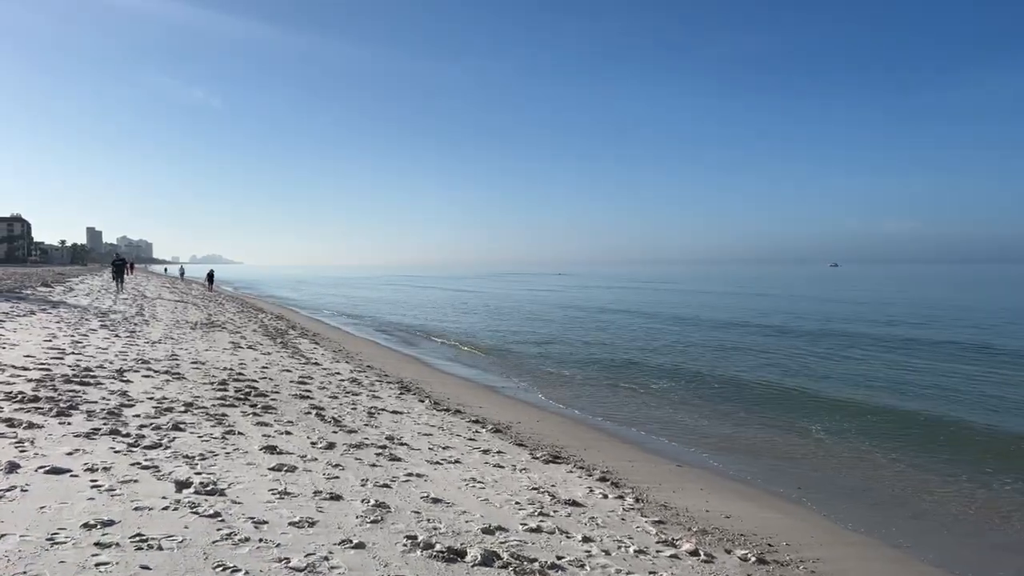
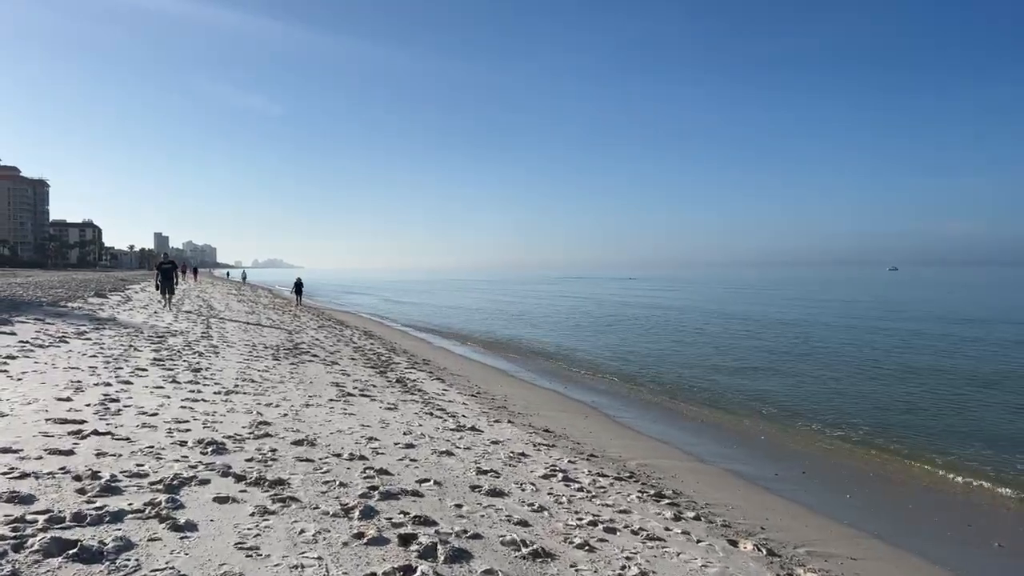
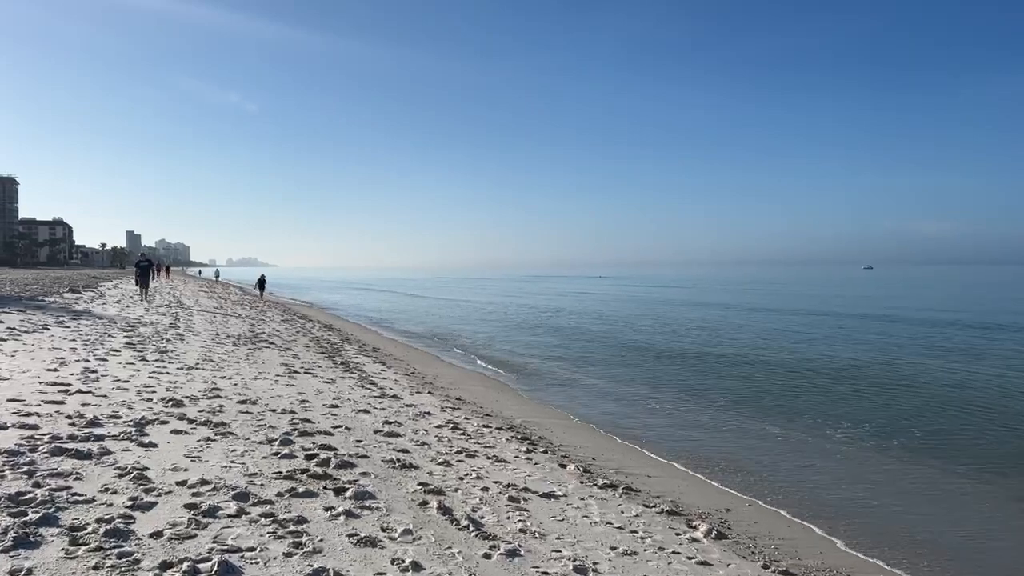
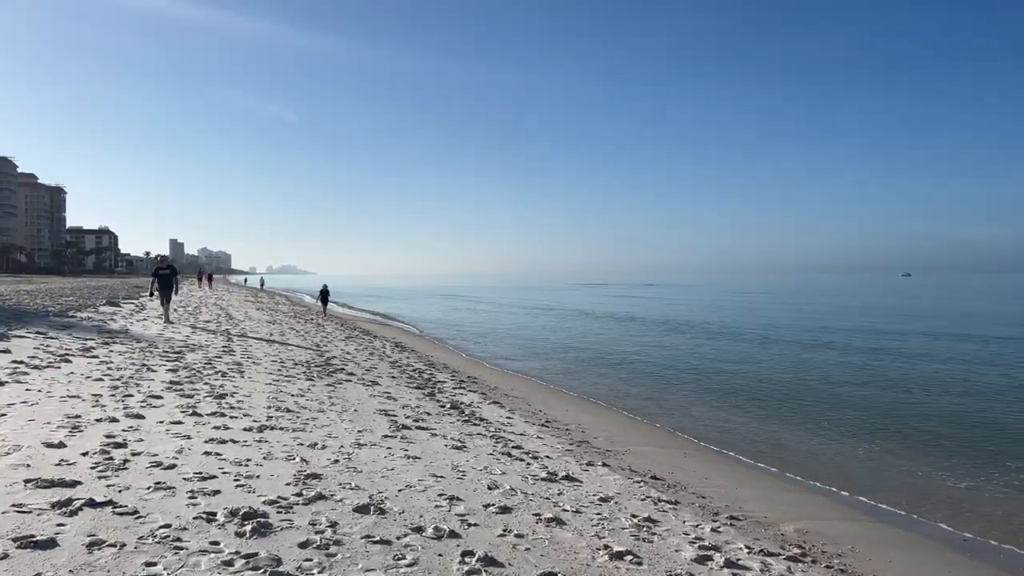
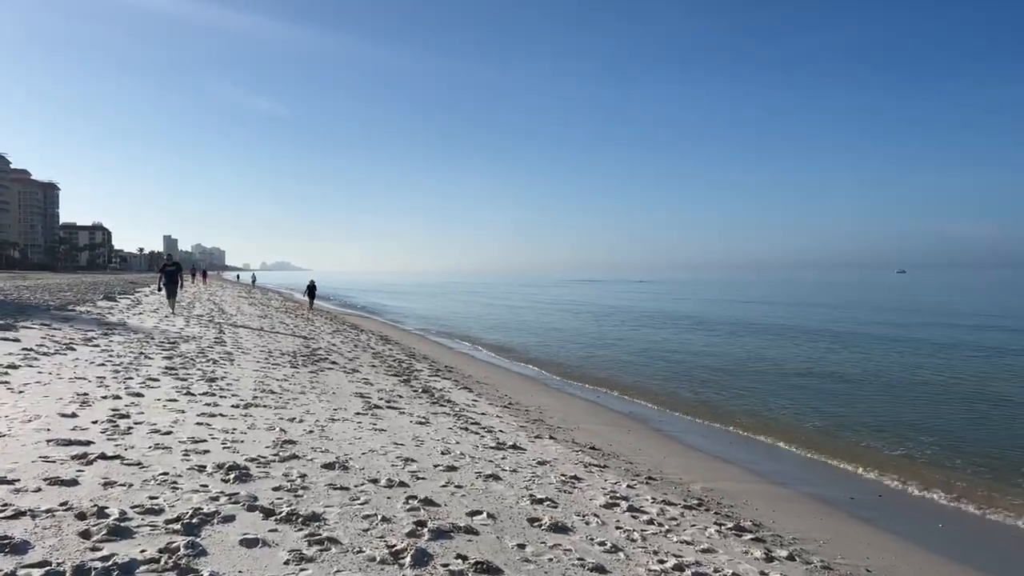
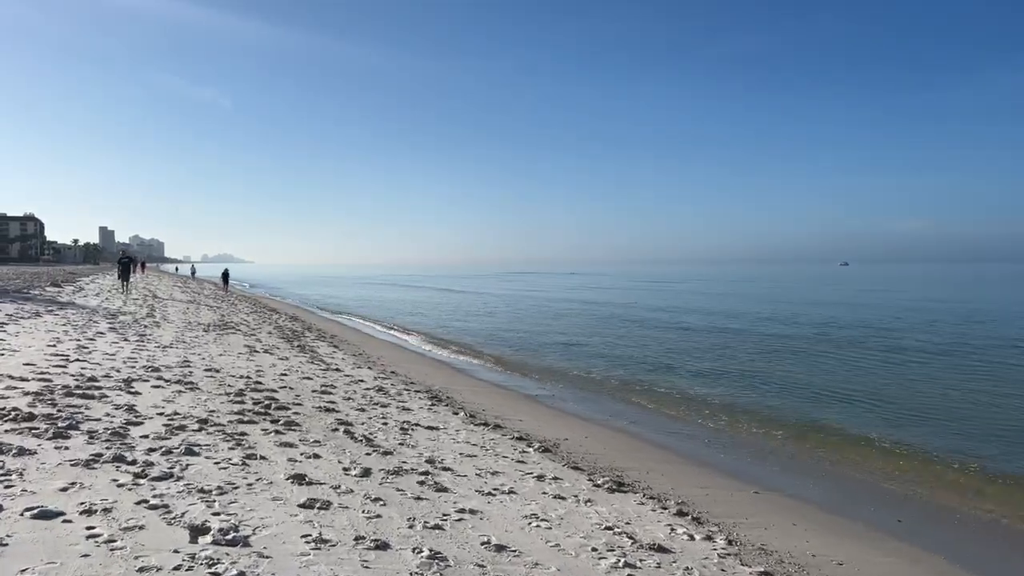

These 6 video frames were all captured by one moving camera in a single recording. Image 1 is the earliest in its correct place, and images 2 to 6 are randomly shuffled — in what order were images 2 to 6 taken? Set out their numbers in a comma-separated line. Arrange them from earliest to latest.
6, 3, 2, 5, 4
